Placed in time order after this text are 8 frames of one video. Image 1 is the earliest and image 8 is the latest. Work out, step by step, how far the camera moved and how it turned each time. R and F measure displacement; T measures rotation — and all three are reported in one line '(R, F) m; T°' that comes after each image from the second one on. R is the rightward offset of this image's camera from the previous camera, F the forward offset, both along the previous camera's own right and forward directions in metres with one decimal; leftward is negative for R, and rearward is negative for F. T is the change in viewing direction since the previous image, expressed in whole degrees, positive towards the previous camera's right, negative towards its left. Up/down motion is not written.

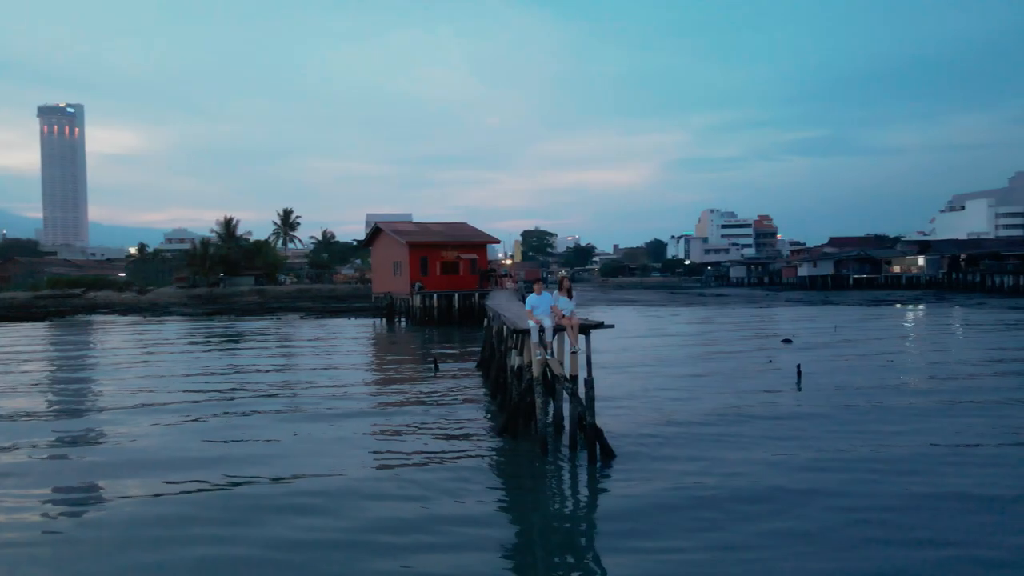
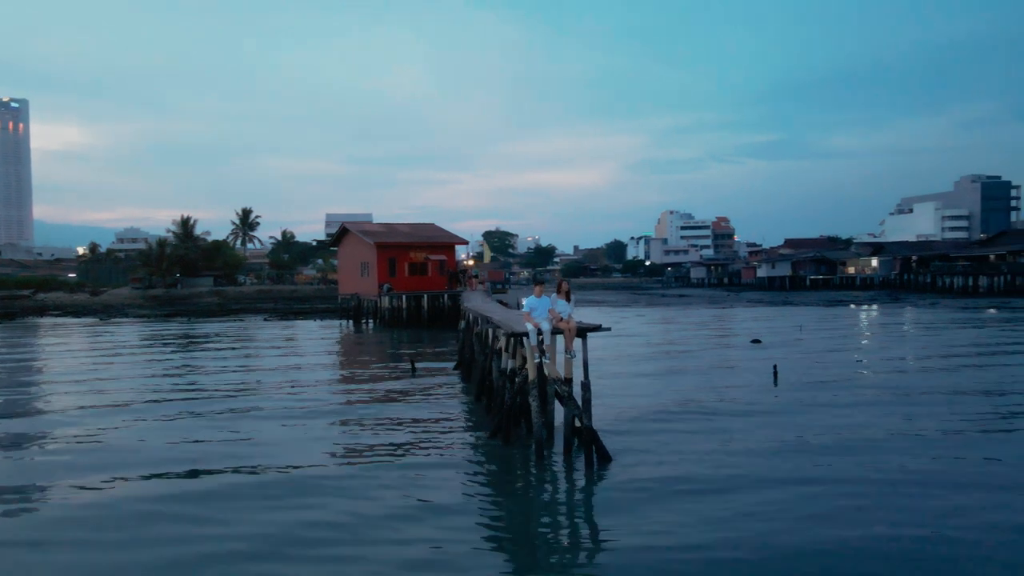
(-0.2, 0.0) m; +3°
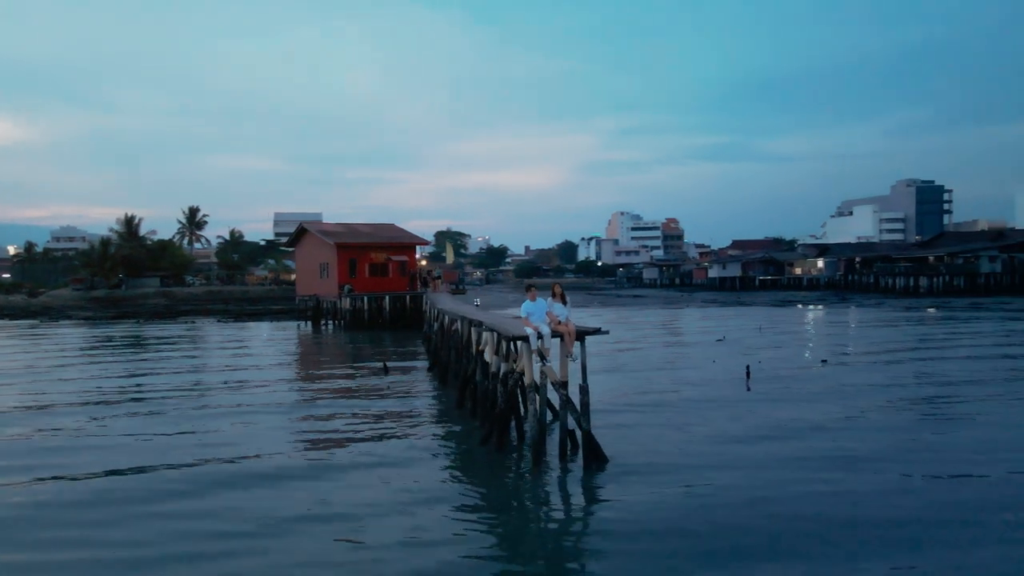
(-0.3, 0.0) m; +4°
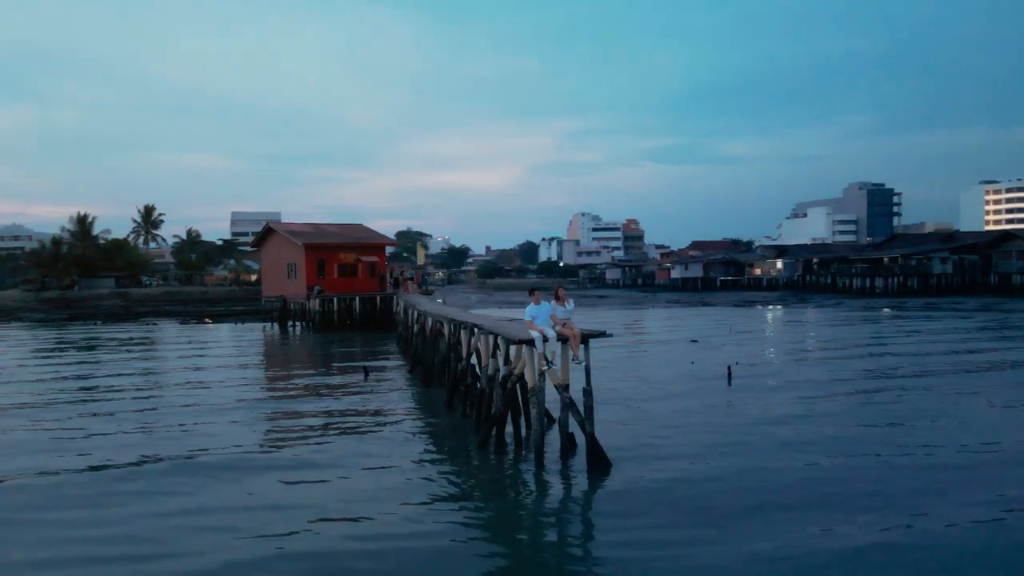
(-0.3, 0.0) m; +3°
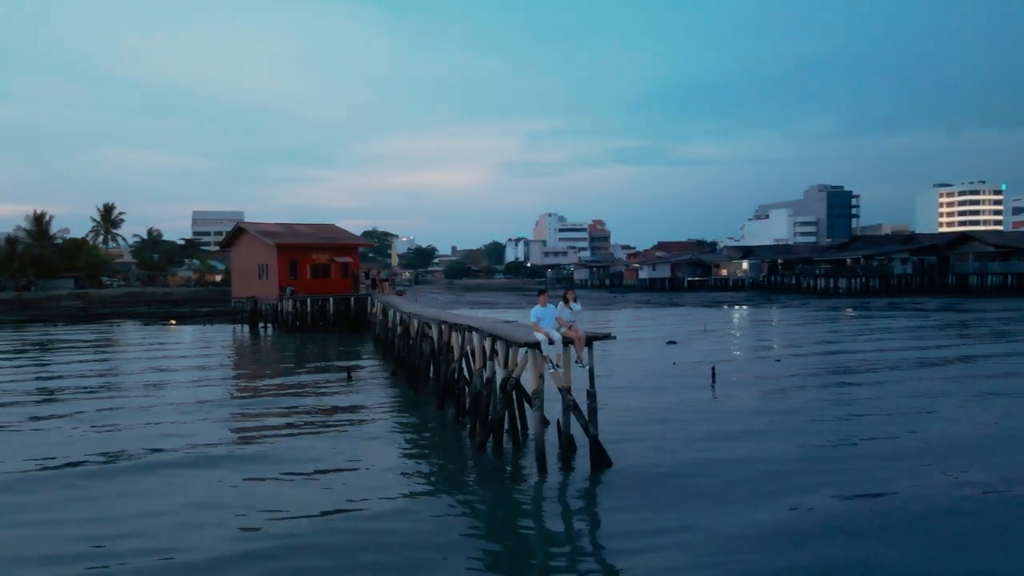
(-0.3, 0.0) m; +3°
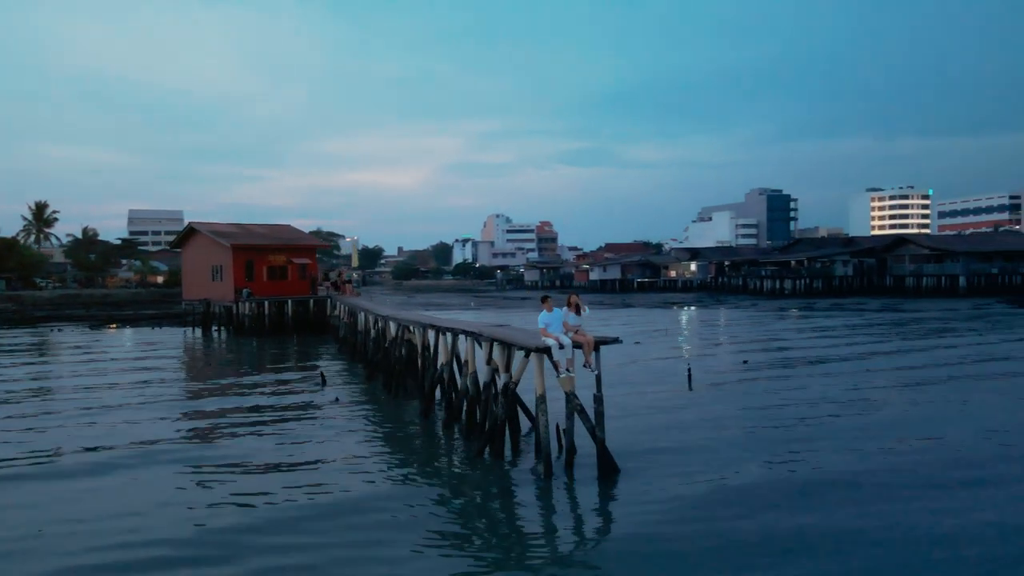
(-0.4, 0.0) m; +4°
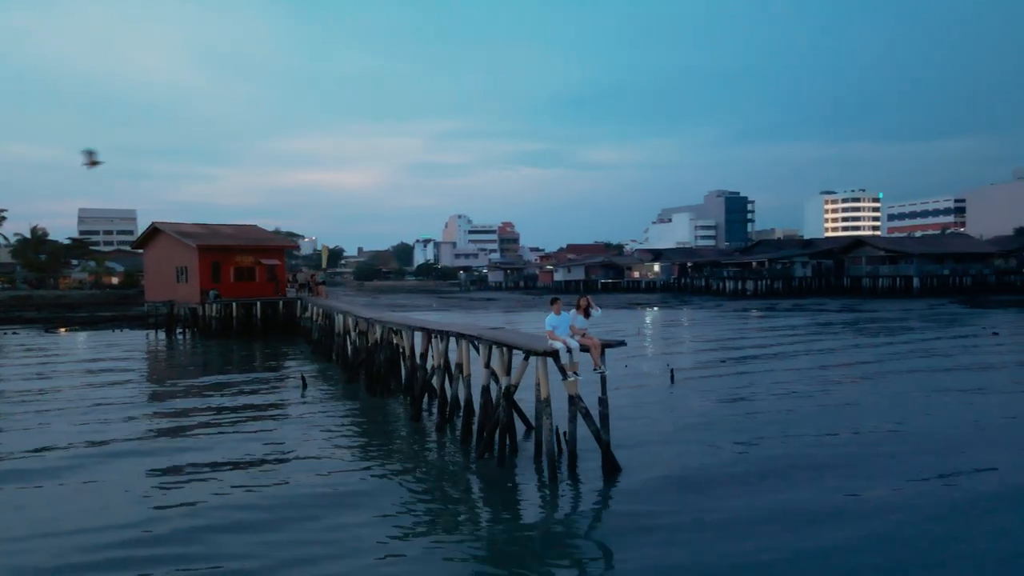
(-0.3, 0.0) m; +3°
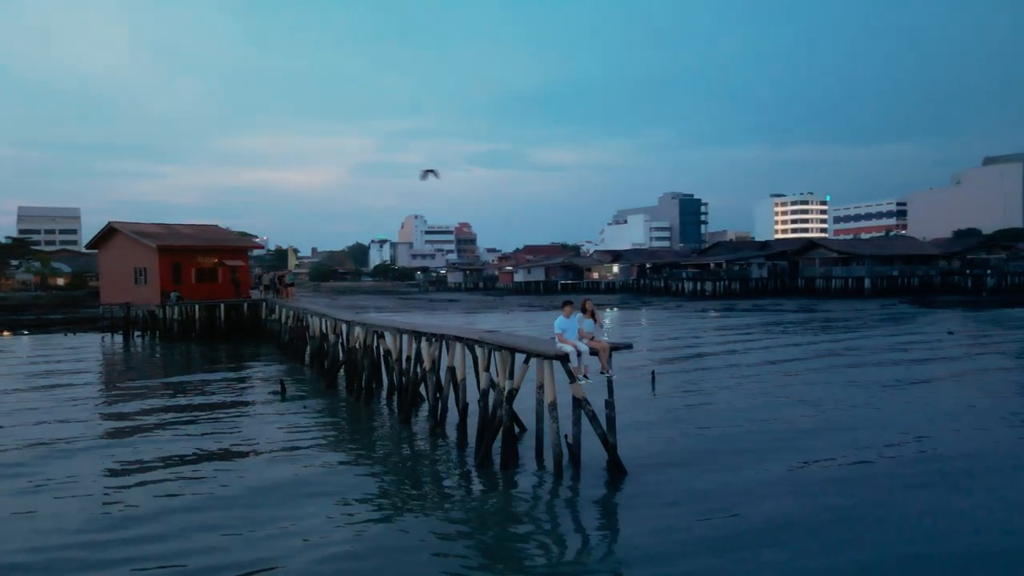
(-0.3, 0.0) m; +3°
